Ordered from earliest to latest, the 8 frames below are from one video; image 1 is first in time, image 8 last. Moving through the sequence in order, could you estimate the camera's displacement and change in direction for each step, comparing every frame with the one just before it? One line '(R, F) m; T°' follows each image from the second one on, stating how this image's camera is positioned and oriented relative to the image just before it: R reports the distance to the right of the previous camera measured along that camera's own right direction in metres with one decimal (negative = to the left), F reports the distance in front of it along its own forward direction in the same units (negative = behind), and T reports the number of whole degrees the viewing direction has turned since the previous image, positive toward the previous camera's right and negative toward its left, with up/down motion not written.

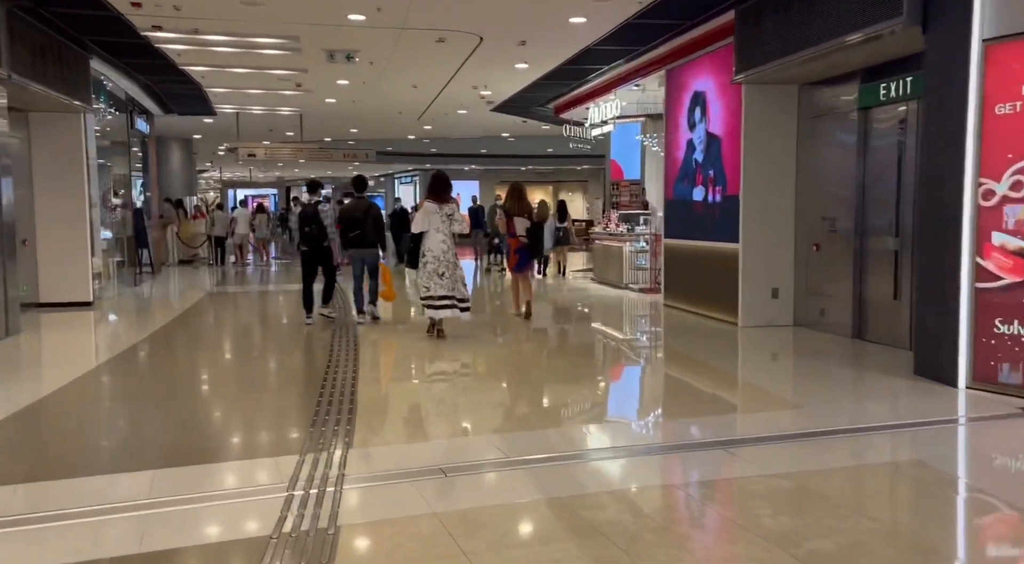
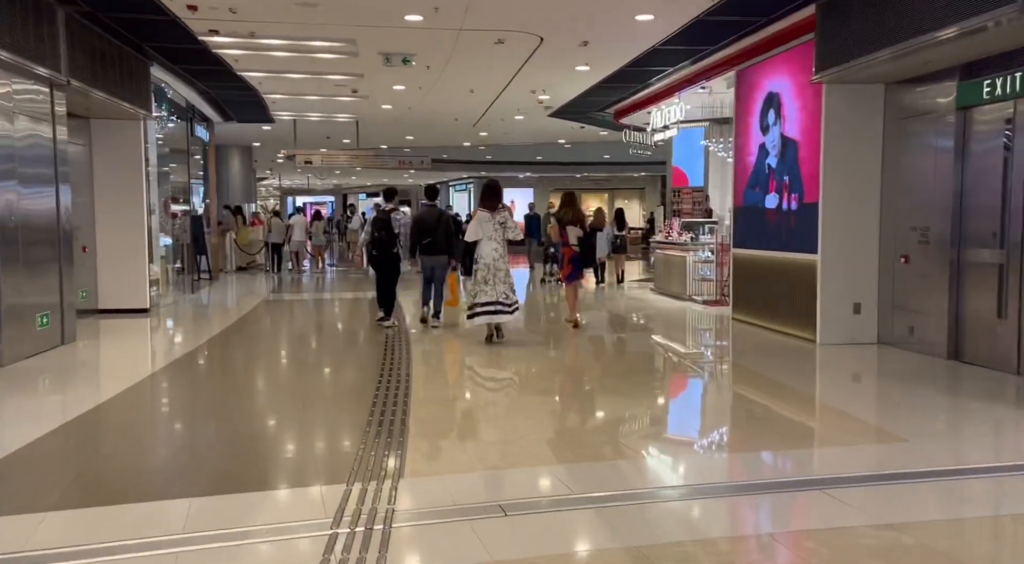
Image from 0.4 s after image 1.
(-0.1, +0.3) m; -4°
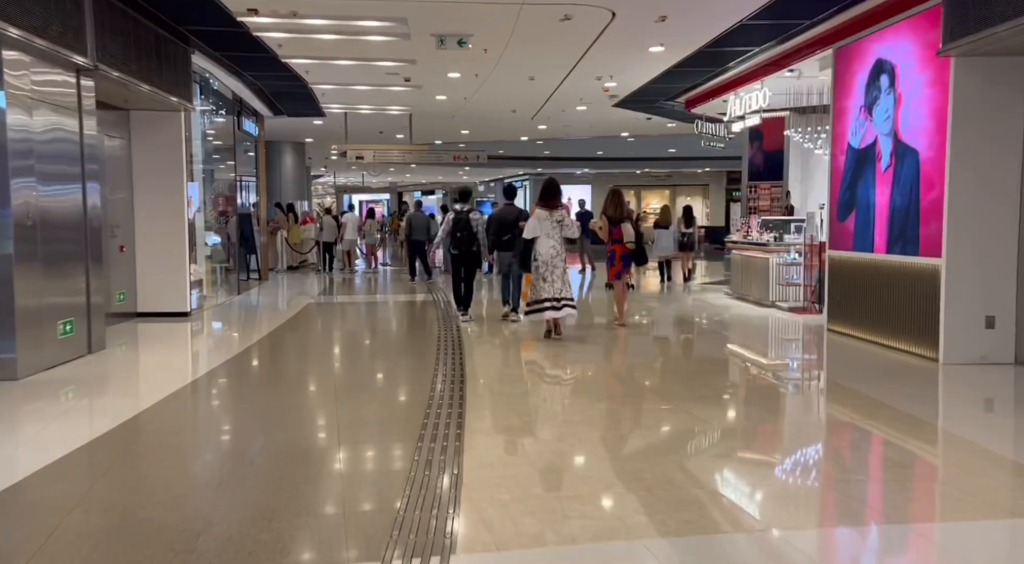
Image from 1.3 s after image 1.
(-0.1, +0.8) m; -4°
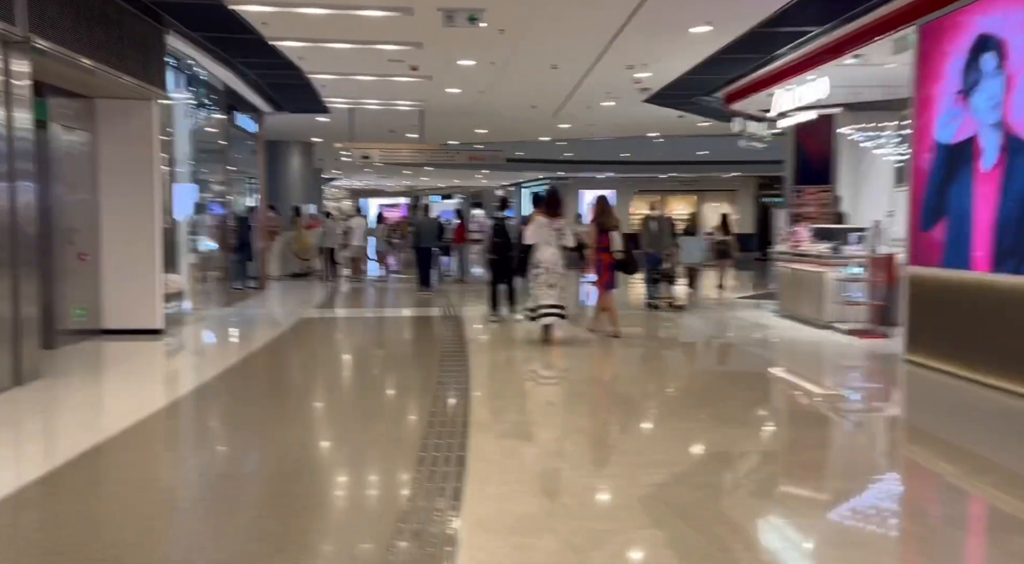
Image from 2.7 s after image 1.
(0.0, +1.2) m; -1°
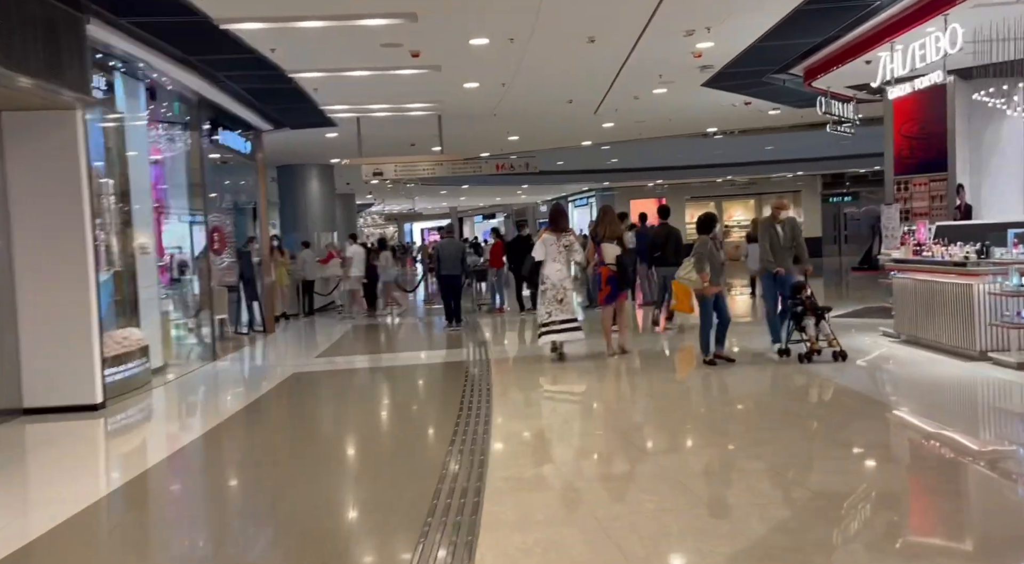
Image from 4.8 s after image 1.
(+0.1, +2.0) m; -4°
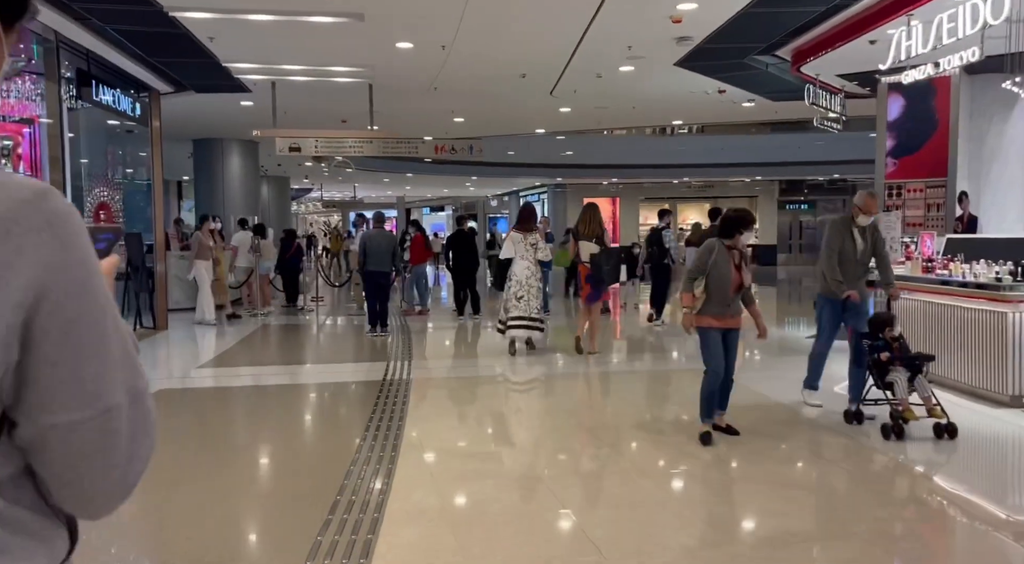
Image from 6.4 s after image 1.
(+0.2, +1.4) m; +4°
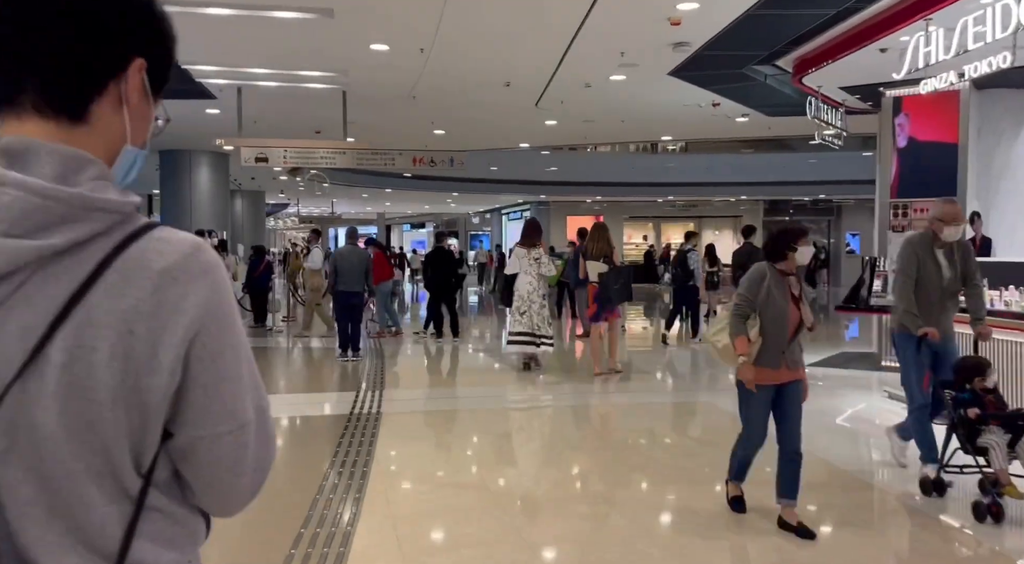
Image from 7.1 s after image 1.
(0.0, +0.6) m; +1°
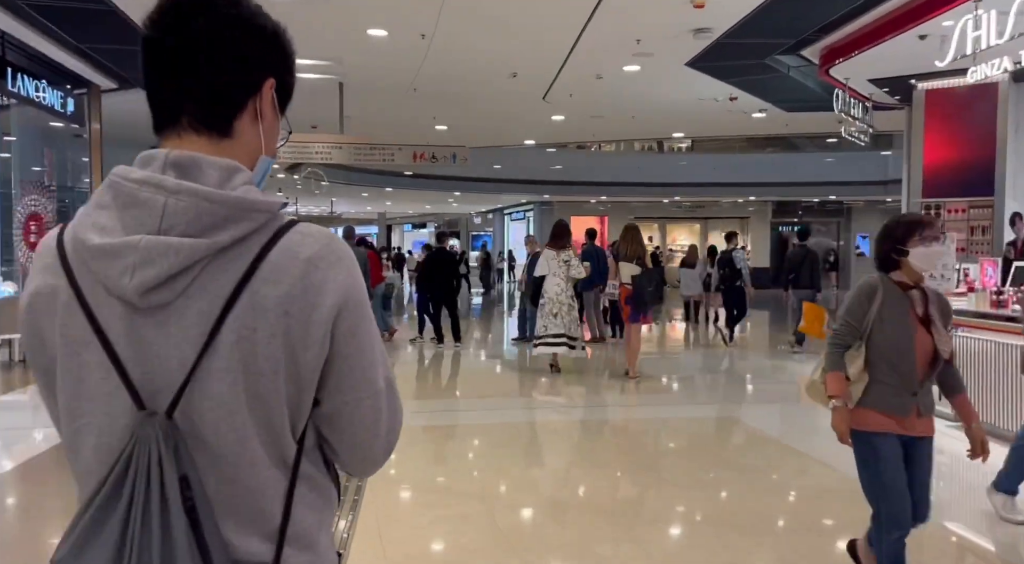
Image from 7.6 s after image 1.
(0.0, +0.5) m; 0°
